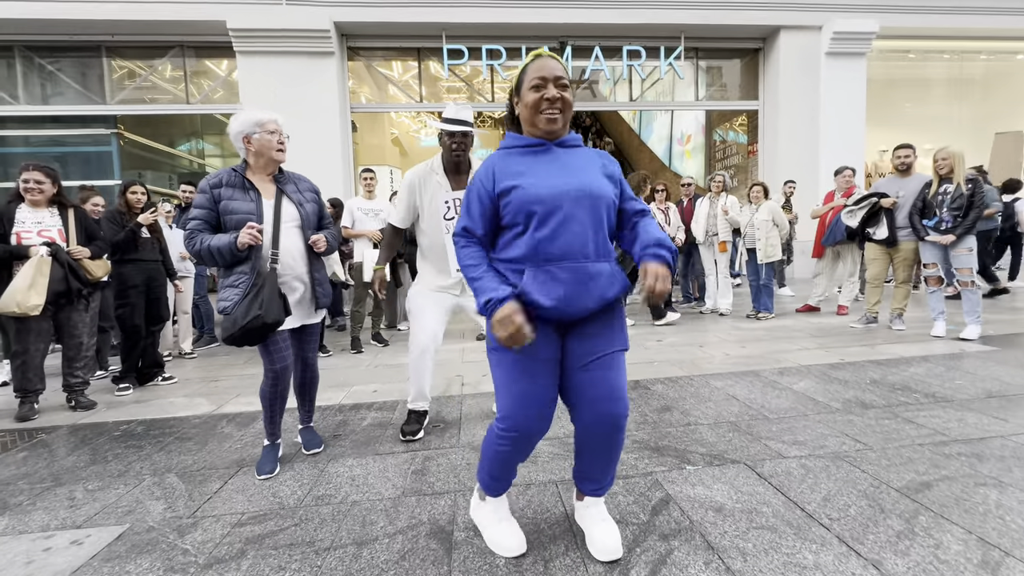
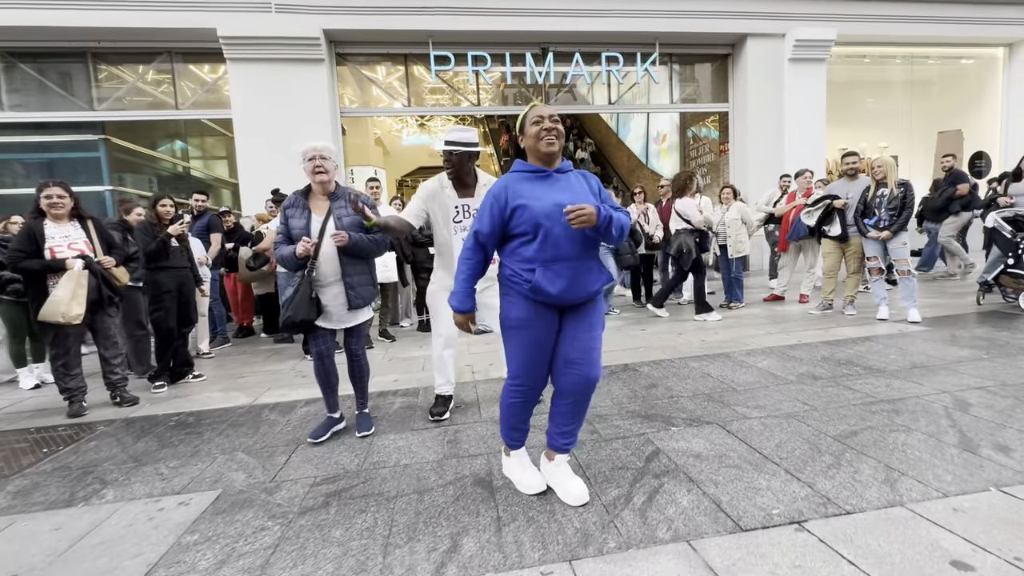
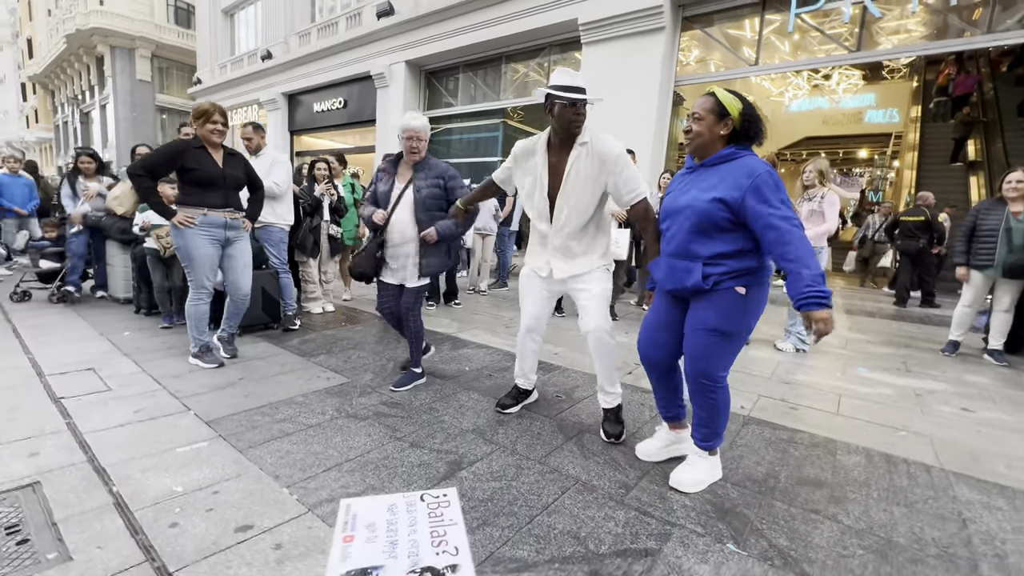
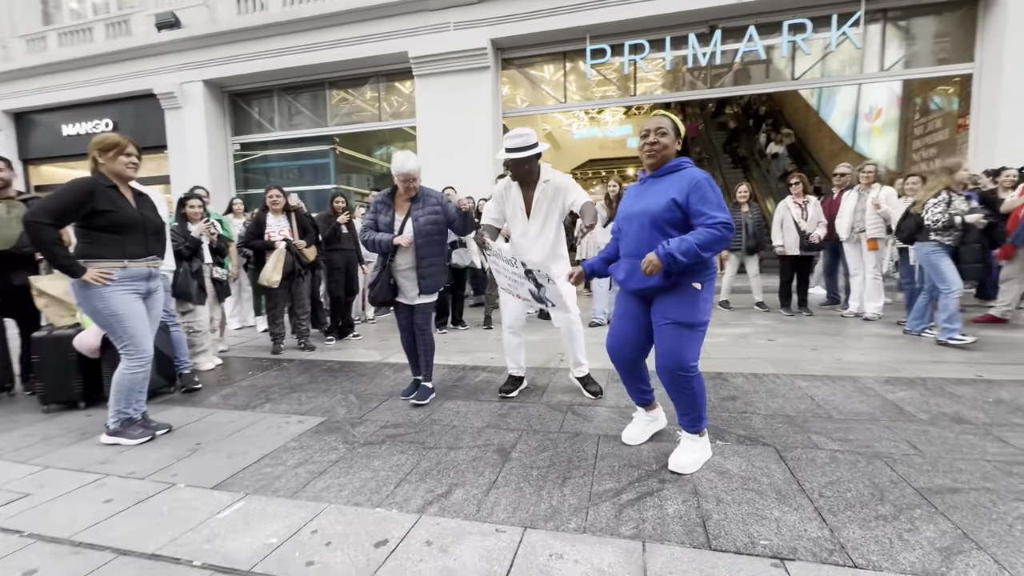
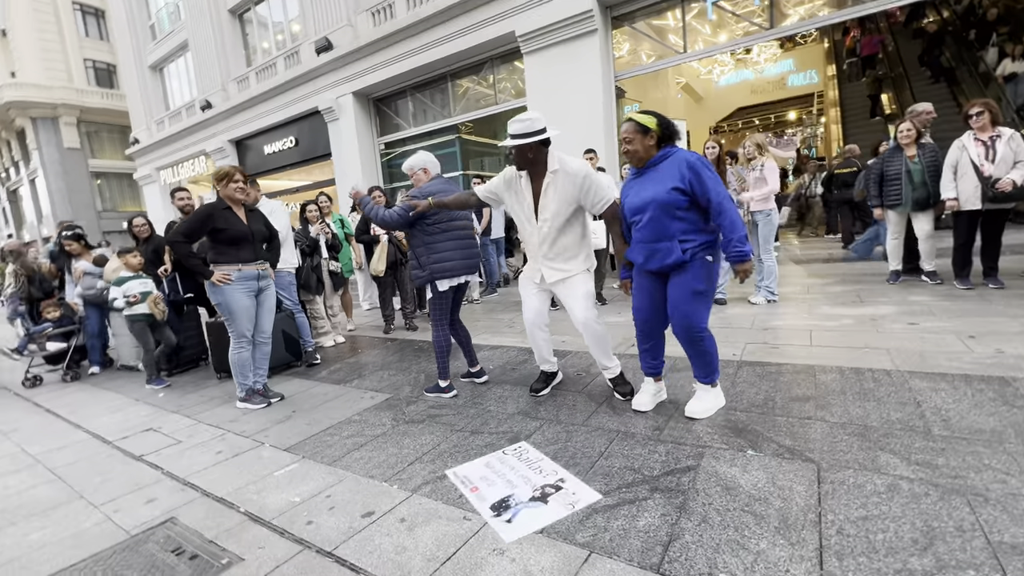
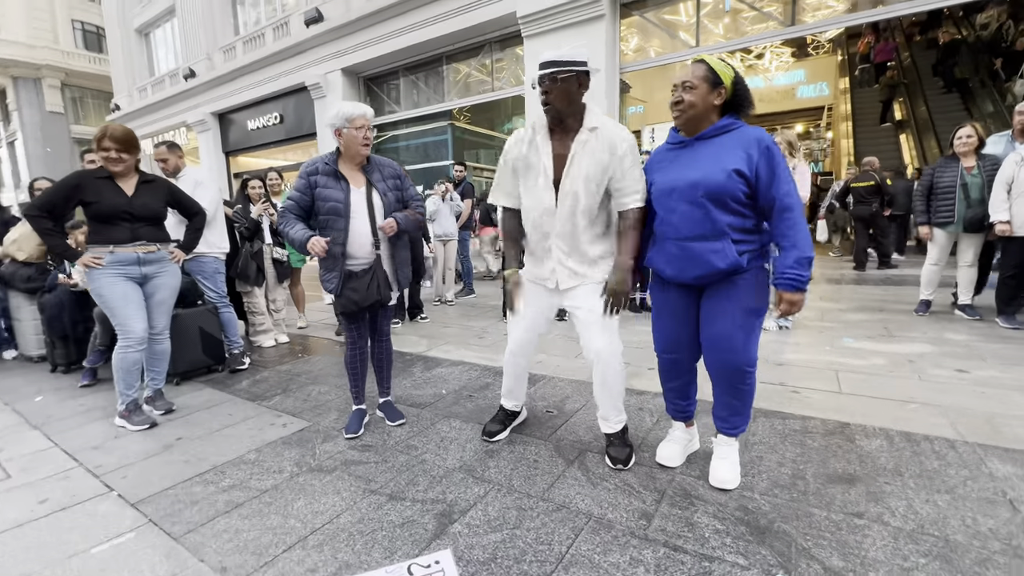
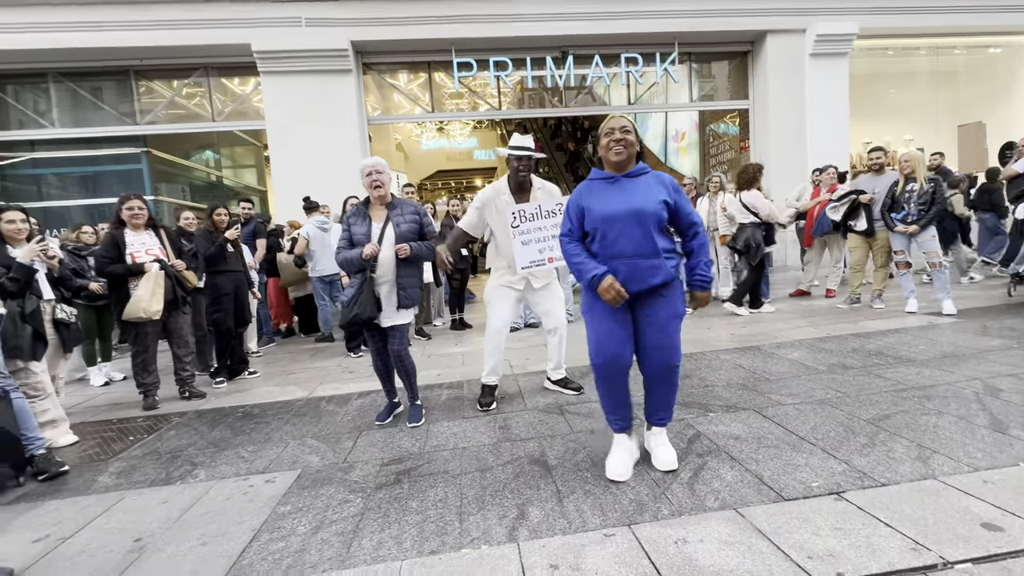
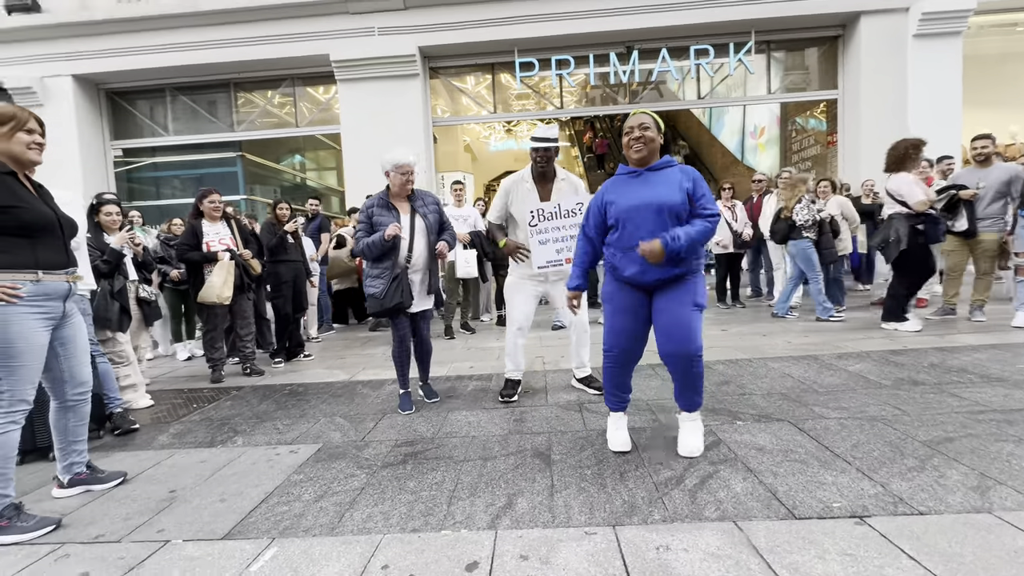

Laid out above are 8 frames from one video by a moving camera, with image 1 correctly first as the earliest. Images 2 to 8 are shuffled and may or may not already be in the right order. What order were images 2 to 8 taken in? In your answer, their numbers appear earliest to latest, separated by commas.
2, 7, 8, 4, 5, 3, 6
